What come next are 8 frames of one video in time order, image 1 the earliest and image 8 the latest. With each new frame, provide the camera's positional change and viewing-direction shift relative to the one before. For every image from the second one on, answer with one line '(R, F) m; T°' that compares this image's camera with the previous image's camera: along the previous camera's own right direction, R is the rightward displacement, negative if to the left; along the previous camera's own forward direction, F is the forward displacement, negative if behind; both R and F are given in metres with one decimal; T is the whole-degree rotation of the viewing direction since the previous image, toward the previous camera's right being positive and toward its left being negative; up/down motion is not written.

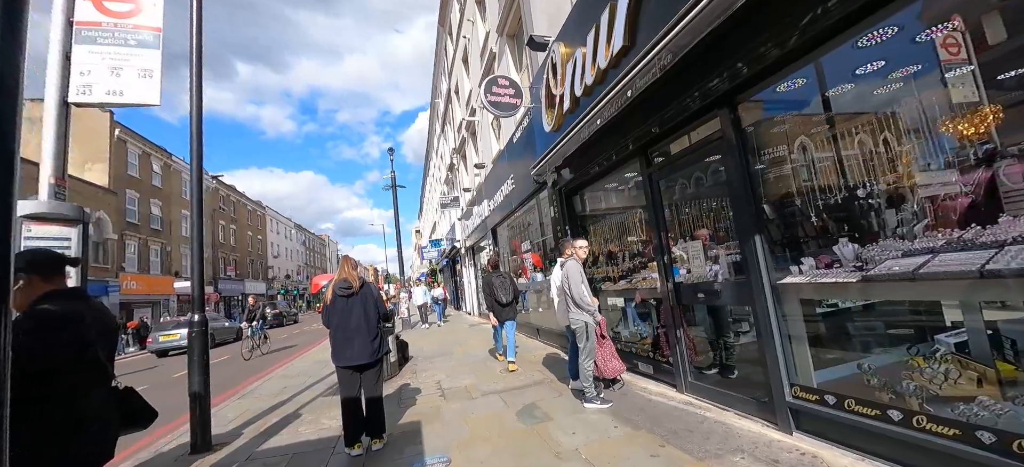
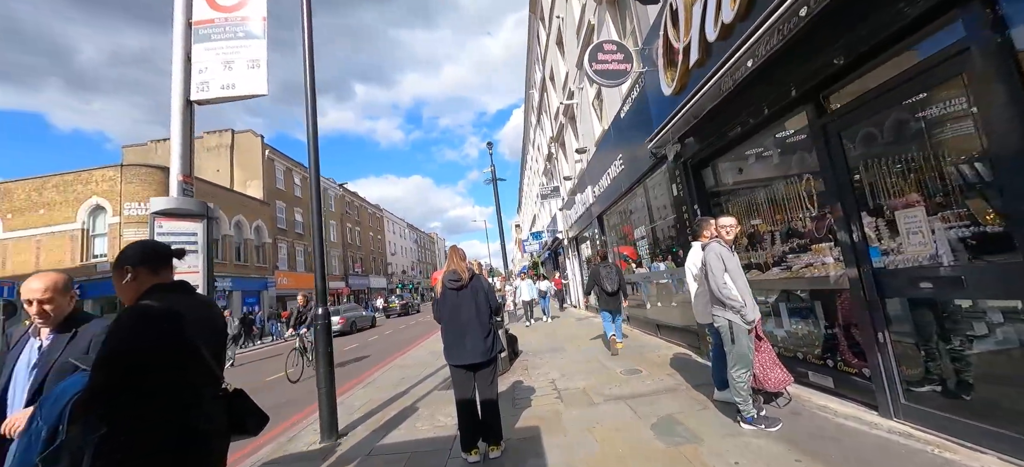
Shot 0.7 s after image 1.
(-0.2, +0.5) m; -14°
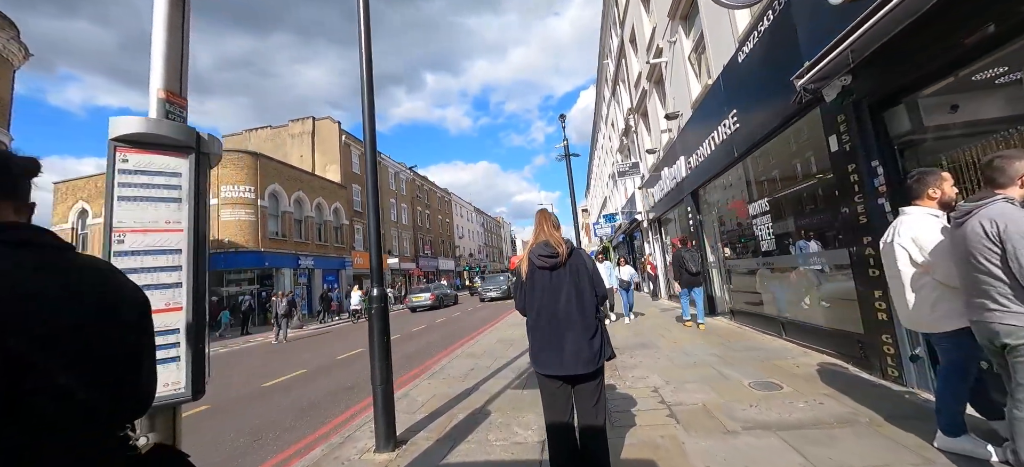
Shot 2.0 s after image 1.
(-0.3, +1.1) m; -9°
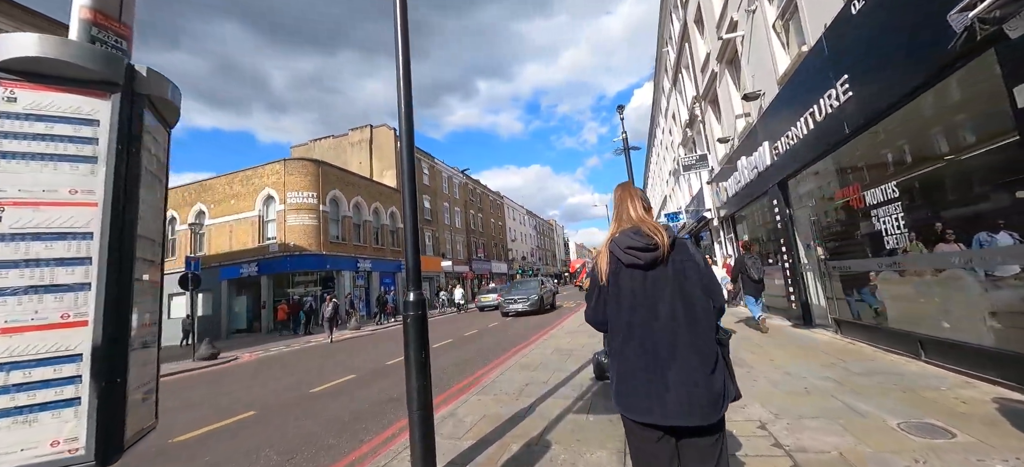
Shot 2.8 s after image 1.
(-0.1, +0.7) m; -8°
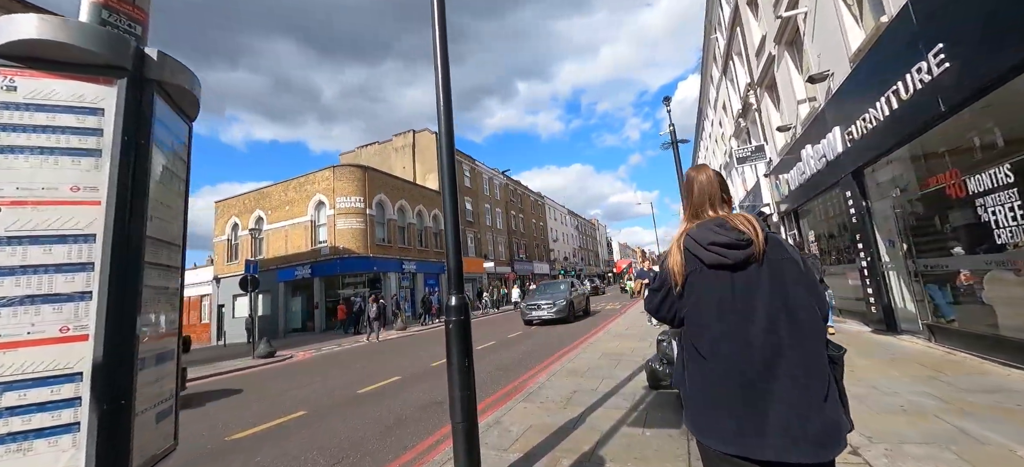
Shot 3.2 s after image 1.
(0.0, +0.2) m; -6°
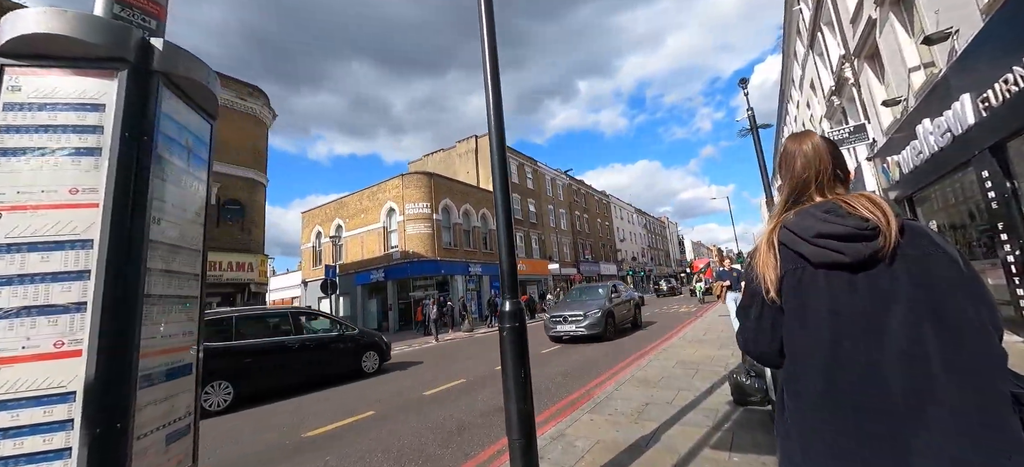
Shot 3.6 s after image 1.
(+0.1, +0.2) m; -9°
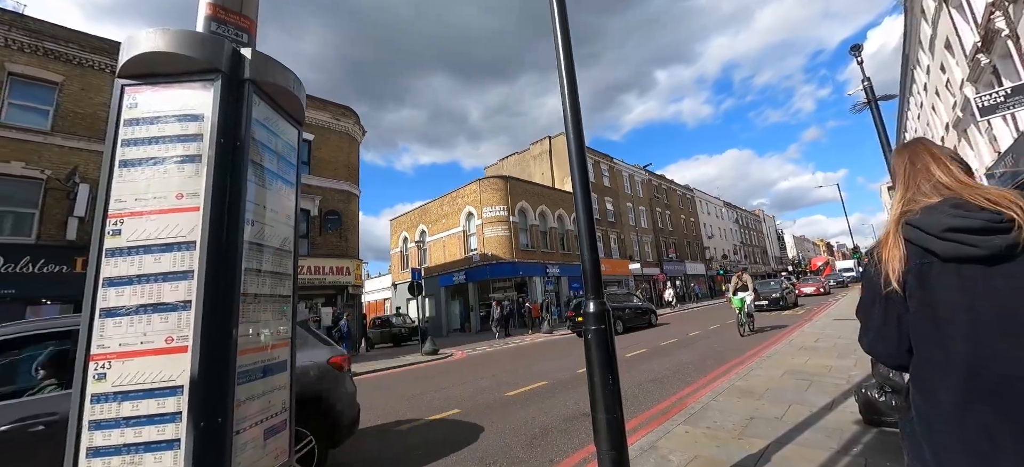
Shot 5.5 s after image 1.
(0.0, +0.1) m; -11°
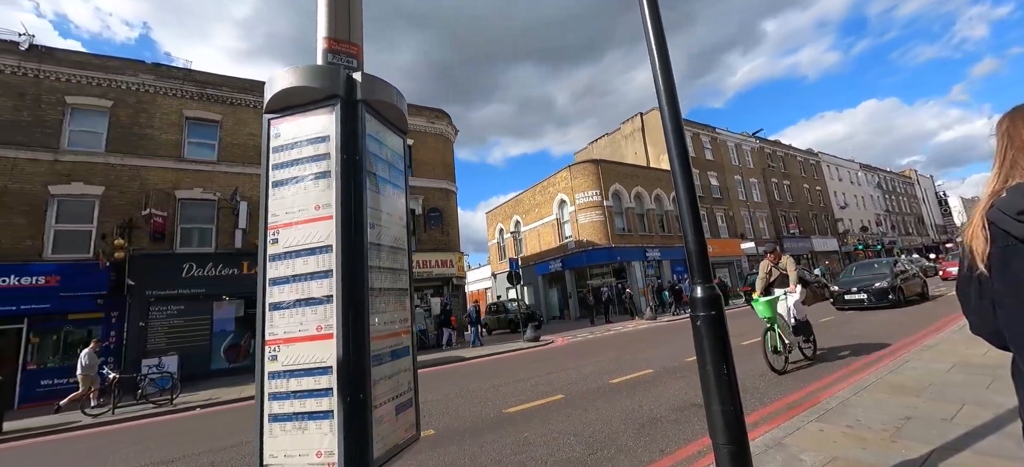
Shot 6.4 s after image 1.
(0.0, 0.0) m; -13°
